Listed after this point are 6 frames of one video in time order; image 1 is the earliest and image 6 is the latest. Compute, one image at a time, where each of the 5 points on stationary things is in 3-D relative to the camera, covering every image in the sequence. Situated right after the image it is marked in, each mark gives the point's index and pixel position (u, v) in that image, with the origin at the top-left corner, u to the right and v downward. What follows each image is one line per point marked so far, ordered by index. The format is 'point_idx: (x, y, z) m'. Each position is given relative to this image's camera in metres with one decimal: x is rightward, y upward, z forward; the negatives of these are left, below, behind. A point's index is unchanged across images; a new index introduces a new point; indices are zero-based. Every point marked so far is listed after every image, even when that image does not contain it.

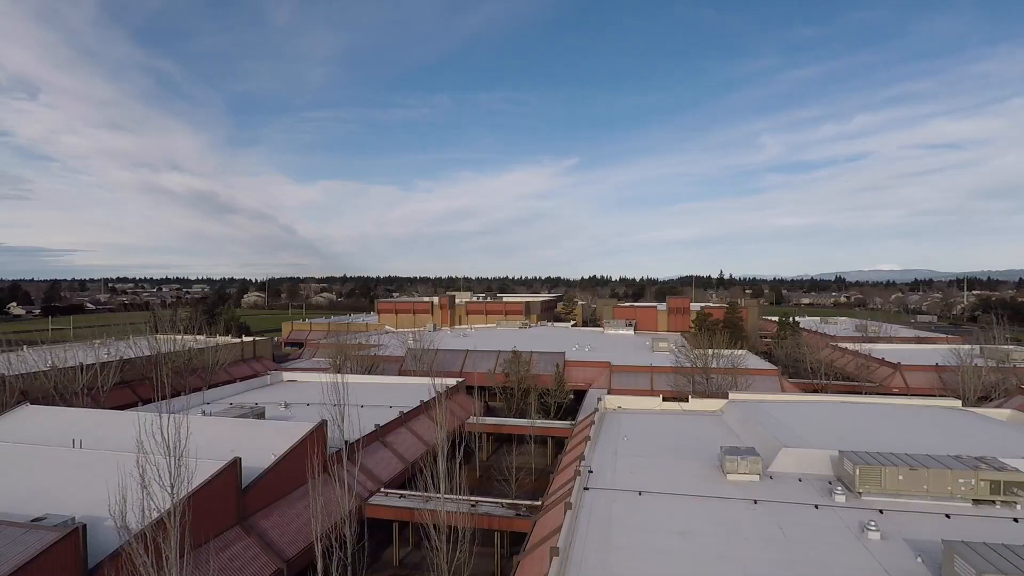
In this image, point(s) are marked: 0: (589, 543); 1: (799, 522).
0: (+1.8, -5.5, +11.7) m
1: (+6.7, -5.4, +11.9) m
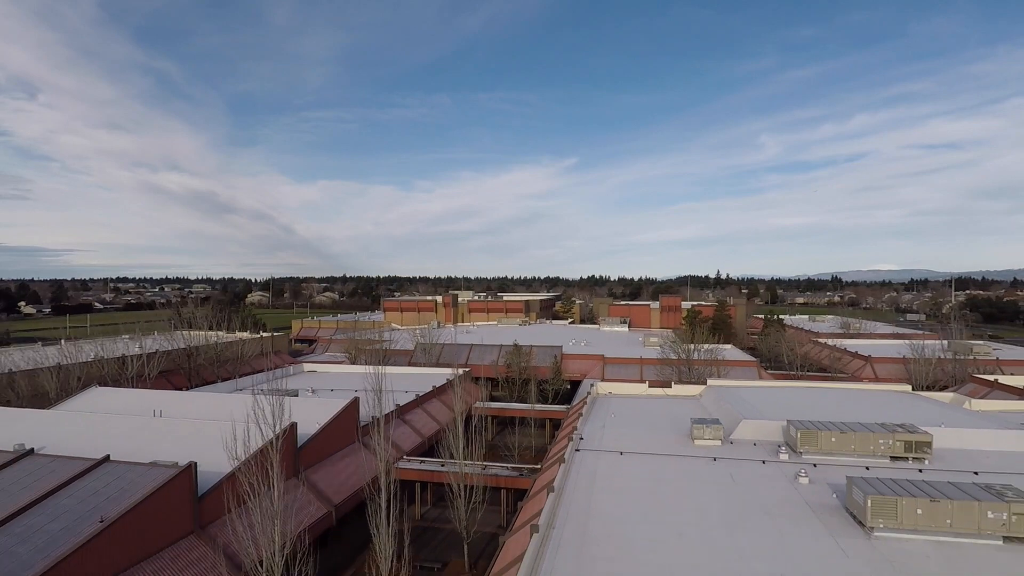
0: (+1.9, -5.5, +14.6) m
1: (+6.8, -5.3, +14.8) m
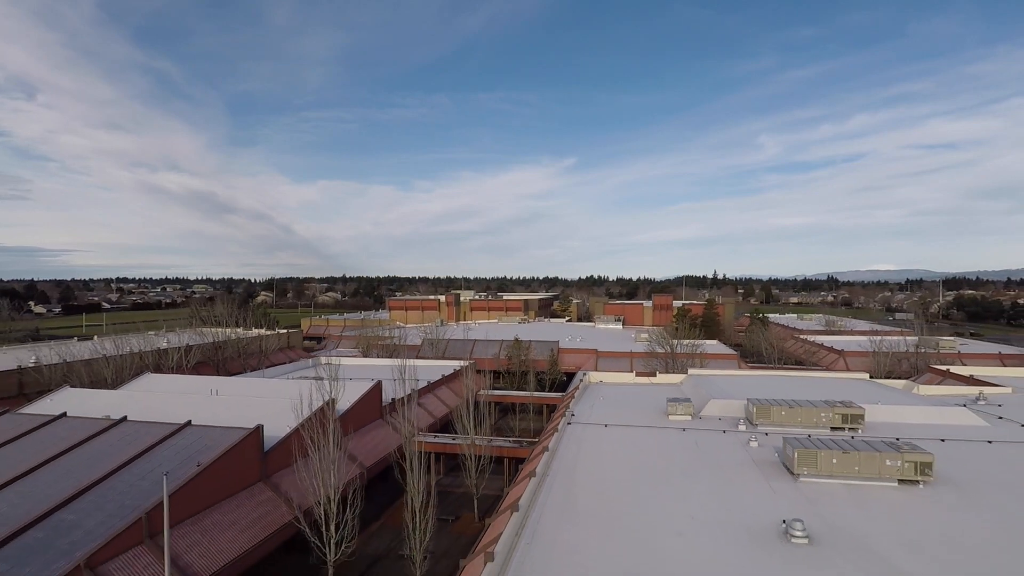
0: (+2.0, -5.4, +17.6) m
1: (+6.9, -5.2, +17.8) m
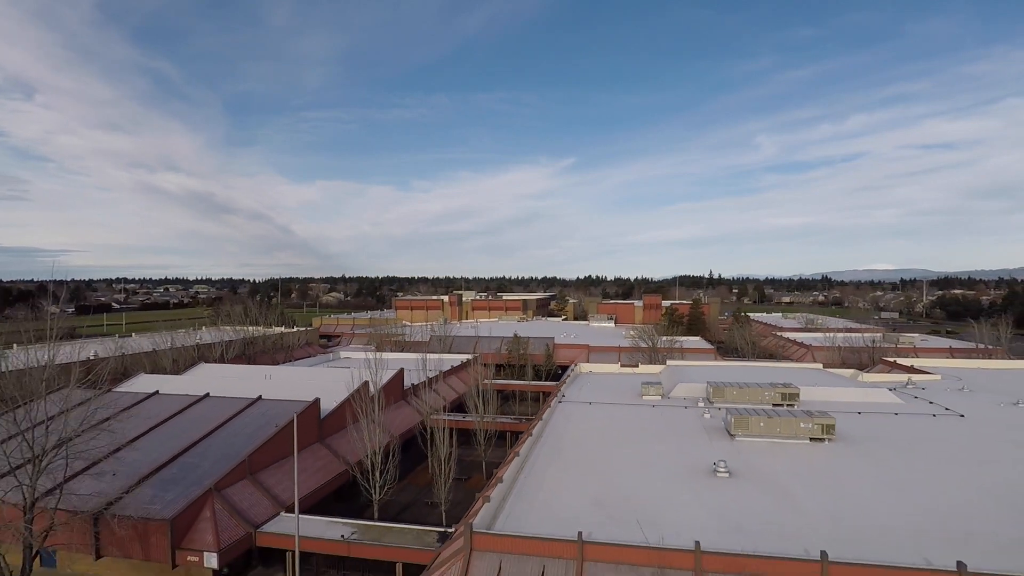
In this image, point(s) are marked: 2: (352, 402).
0: (+2.0, -5.5, +21.8) m
1: (+6.9, -5.3, +22.0) m
2: (-6.0, -4.4, +19.8) m
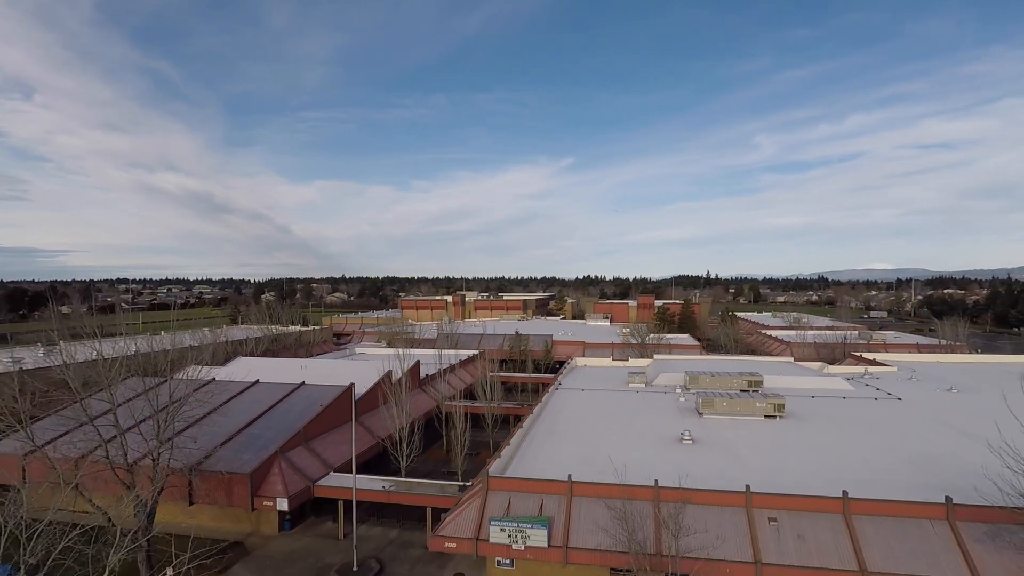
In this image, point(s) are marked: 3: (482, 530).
0: (+2.2, -5.6, +25.4) m
1: (+7.1, -5.4, +25.6) m
2: (-5.8, -4.5, +23.3) m
3: (-0.8, -6.5, +13.9) m
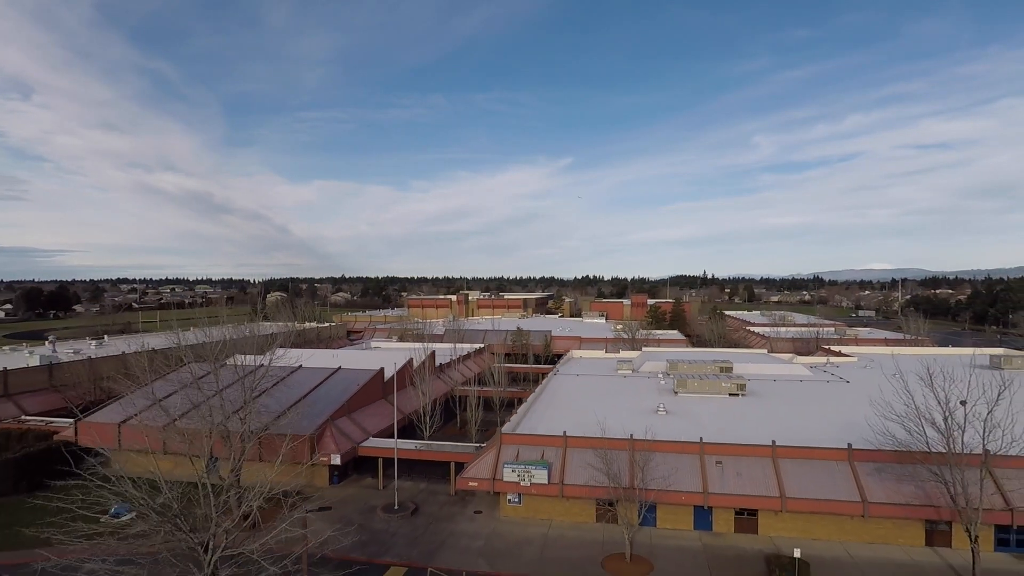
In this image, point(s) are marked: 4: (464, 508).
0: (+2.4, -5.6, +29.6) m
1: (+7.3, -5.4, +29.8) m
2: (-5.6, -4.5, +27.4) m
3: (-0.5, -6.4, +18.0) m
4: (-1.8, -8.2, +19.4) m
